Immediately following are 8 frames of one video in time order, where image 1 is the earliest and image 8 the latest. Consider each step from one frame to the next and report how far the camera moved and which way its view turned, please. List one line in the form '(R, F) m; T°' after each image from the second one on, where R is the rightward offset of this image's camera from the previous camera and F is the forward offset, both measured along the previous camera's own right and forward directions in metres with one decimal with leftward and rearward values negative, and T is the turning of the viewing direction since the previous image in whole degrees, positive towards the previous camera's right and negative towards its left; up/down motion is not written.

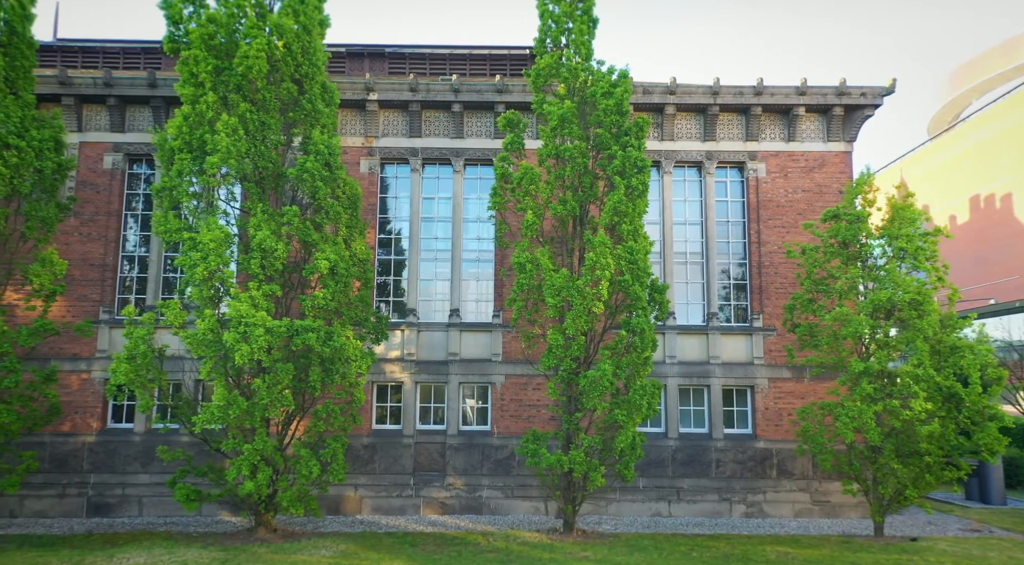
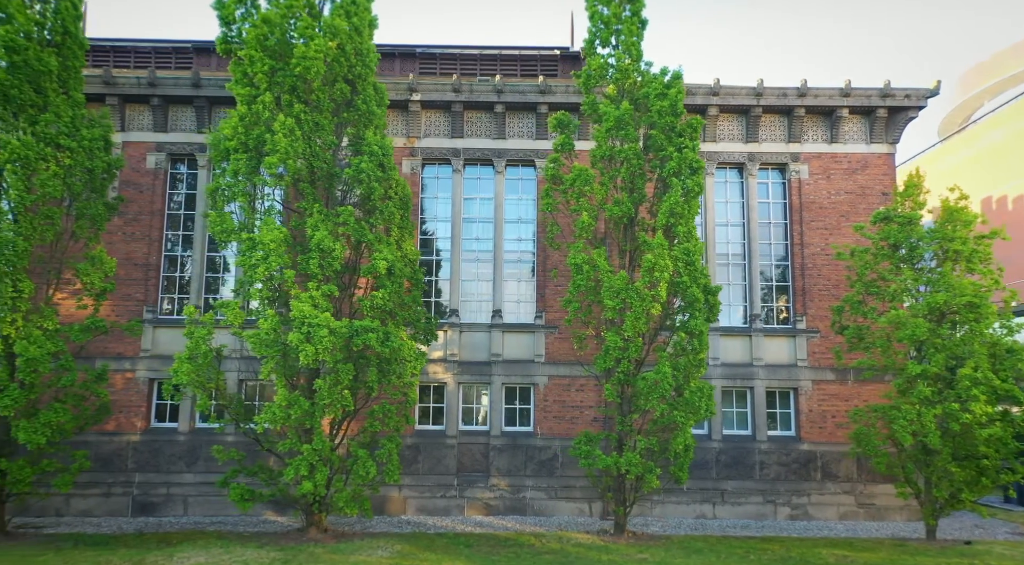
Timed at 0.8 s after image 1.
(-0.9, 0.0) m; 0°
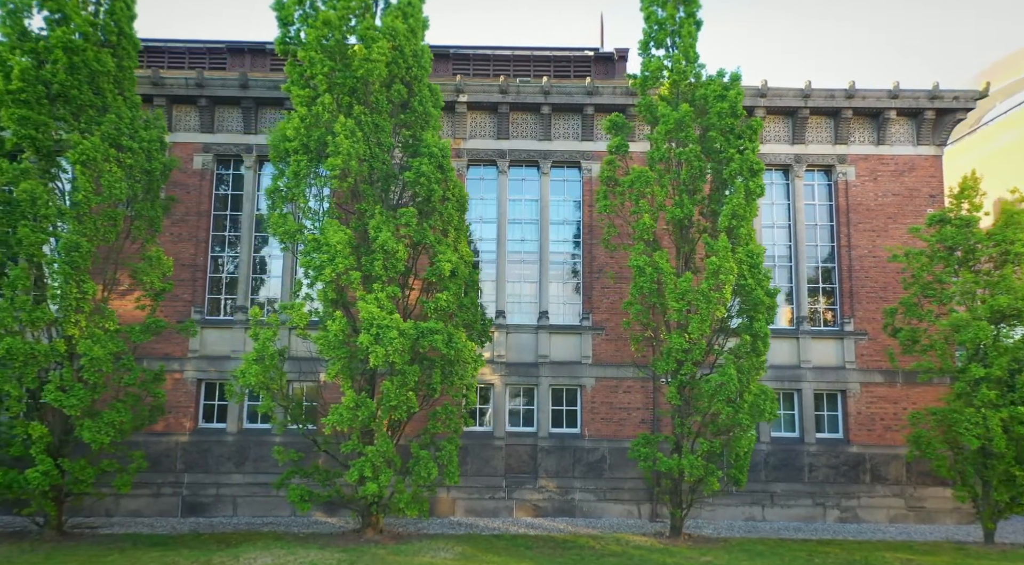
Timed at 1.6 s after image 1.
(-1.0, 0.0) m; 0°
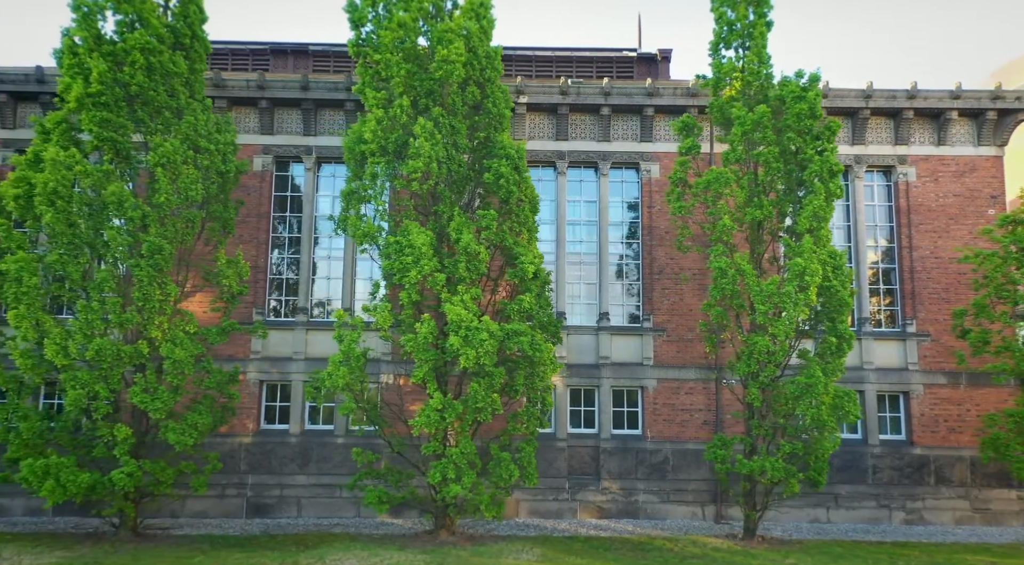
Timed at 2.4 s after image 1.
(-1.3, 0.0) m; 0°
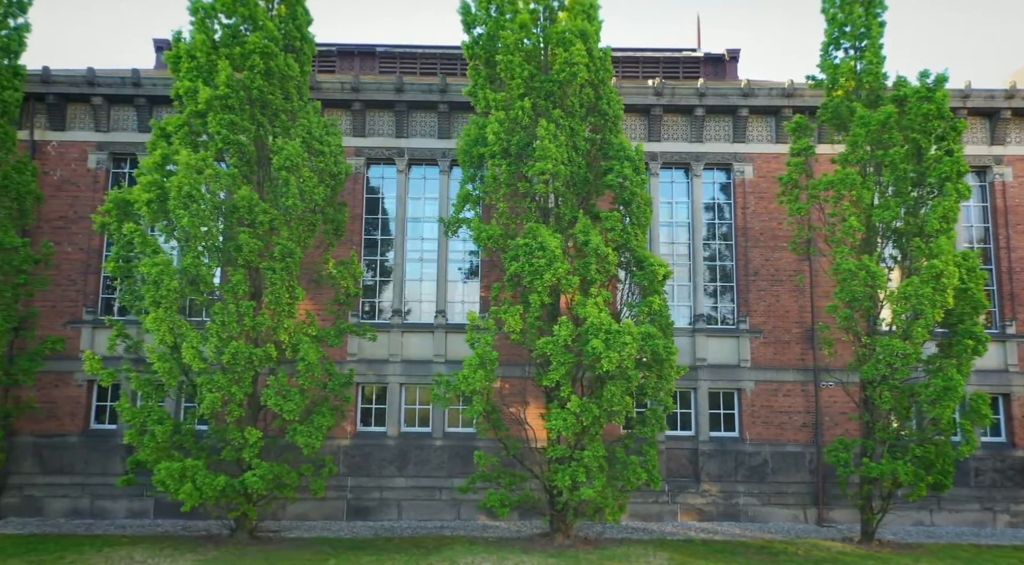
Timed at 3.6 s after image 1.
(-2.0, 0.0) m; 0°
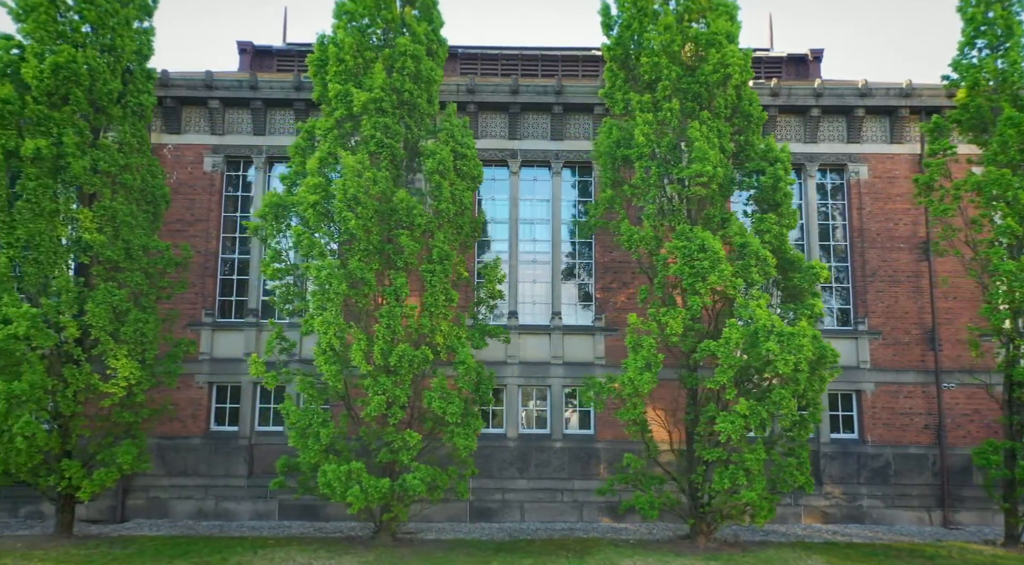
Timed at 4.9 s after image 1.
(-2.4, 0.0) m; -1°
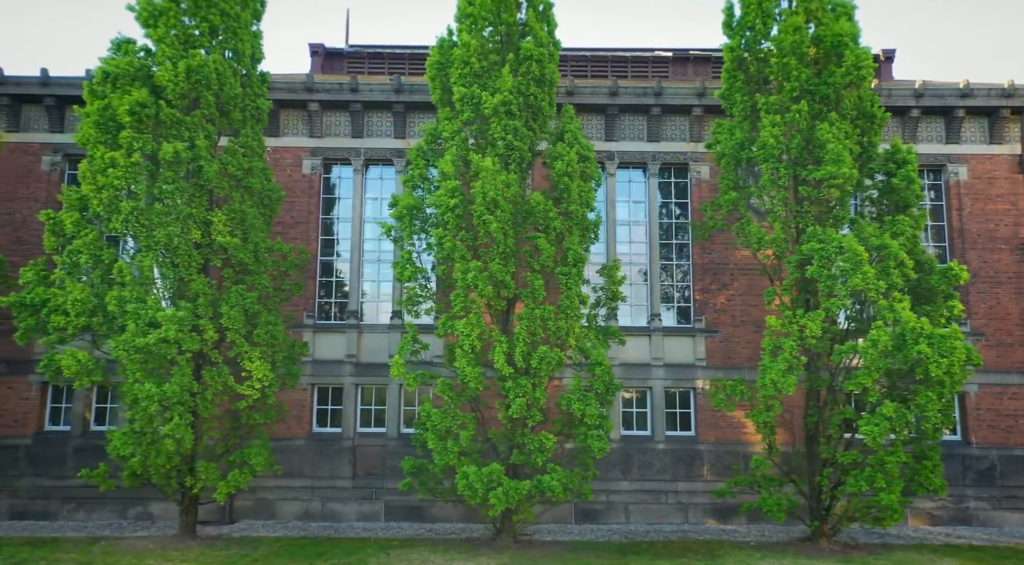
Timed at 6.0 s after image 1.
(-2.1, 0.0) m; 0°
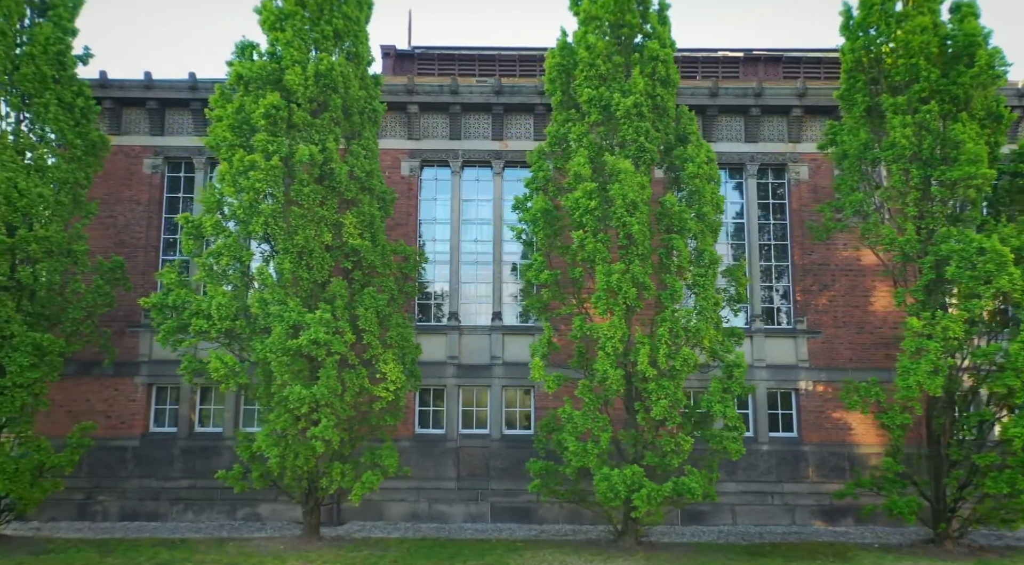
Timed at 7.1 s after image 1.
(-2.1, 0.0) m; -1°
